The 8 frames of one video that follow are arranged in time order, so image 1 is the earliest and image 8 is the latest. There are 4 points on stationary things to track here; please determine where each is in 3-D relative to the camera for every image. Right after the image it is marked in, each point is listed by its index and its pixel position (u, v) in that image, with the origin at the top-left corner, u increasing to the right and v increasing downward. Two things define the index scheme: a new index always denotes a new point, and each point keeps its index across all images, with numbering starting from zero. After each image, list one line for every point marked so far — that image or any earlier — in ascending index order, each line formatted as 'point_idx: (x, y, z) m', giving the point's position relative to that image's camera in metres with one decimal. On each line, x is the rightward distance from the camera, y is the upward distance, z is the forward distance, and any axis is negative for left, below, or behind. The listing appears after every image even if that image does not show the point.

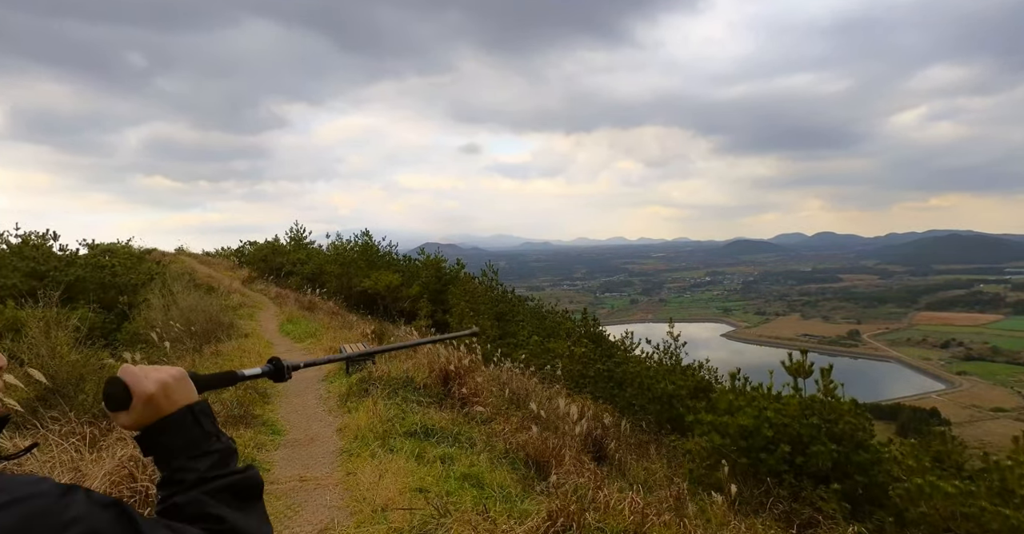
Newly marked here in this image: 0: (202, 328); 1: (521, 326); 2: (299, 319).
0: (-5.8, -1.1, +12.1) m
1: (+0.3, -1.8, +19.4) m
2: (-5.5, -1.3, +16.6) m
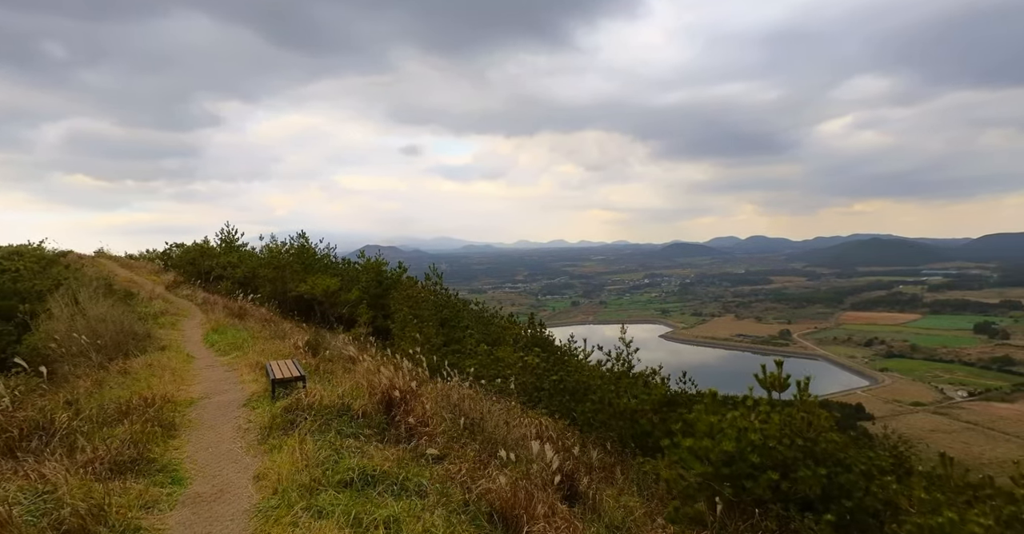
0: (-6.7, -1.2, +10.7) m
1: (-1.3, -2.0, +18.5) m
2: (-6.8, -1.4, +15.3) m
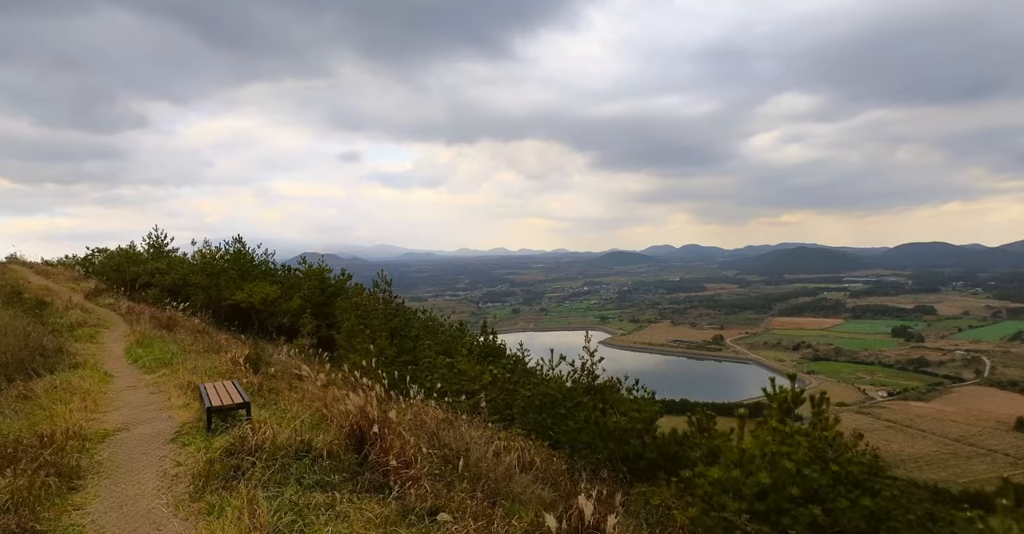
0: (-7.2, -1.3, +9.2) m
1: (-2.5, -2.1, +17.4) m
2: (-7.7, -1.6, +13.7) m
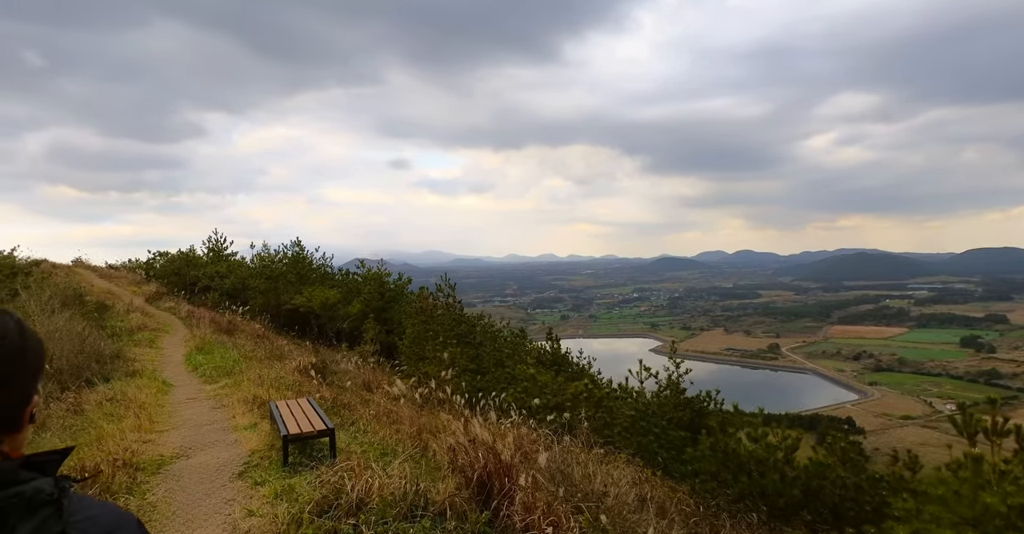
0: (-5.9, -1.3, +8.5) m
1: (-0.6, -2.2, +16.4) m
2: (-6.1, -1.6, +13.0) m
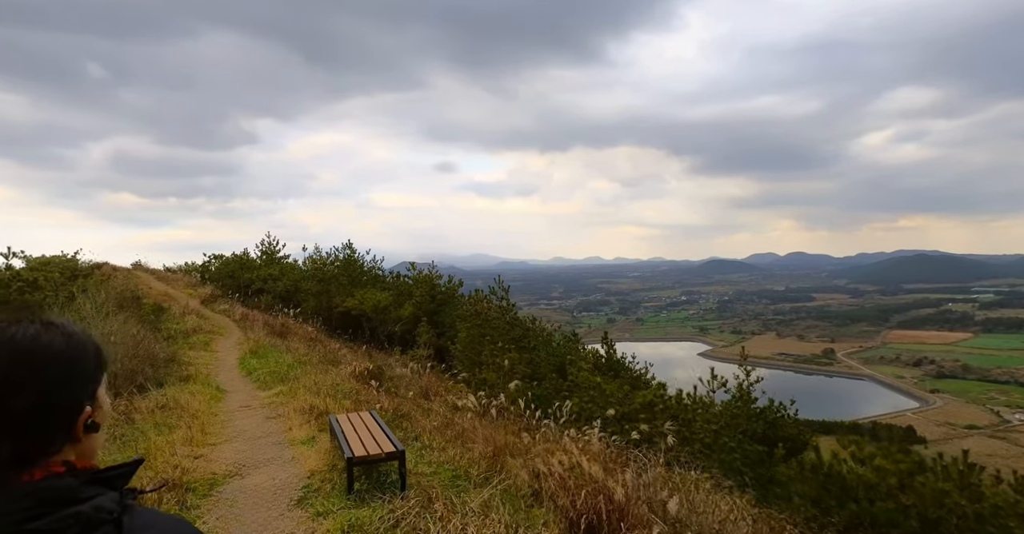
0: (-5.0, -1.3, +8.3) m
1: (+0.8, -2.2, +15.7) m
2: (-4.9, -1.6, +12.7) m
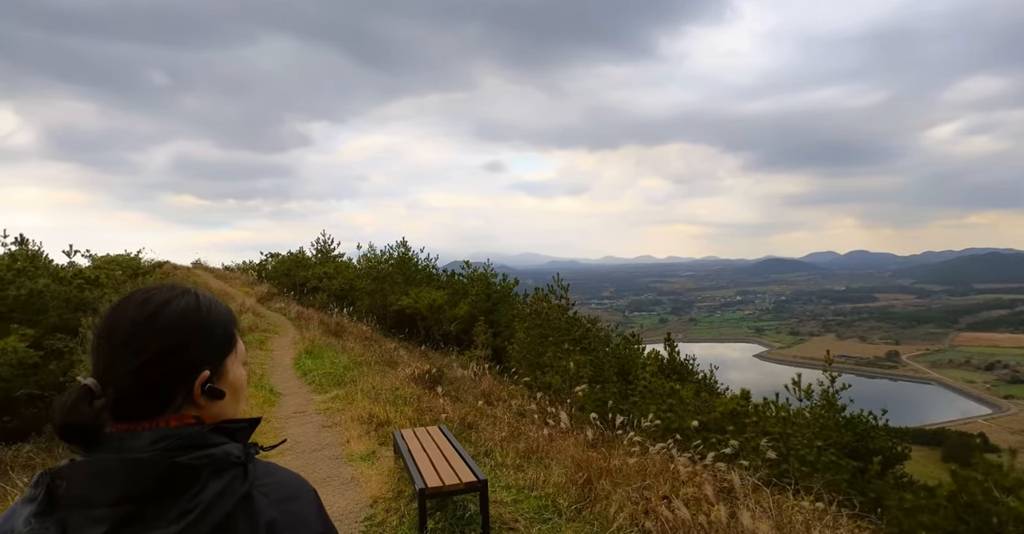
0: (-4.1, -1.2, +7.9) m
1: (+2.2, -2.2, +14.9) m
2: (-3.7, -1.6, +12.3) m
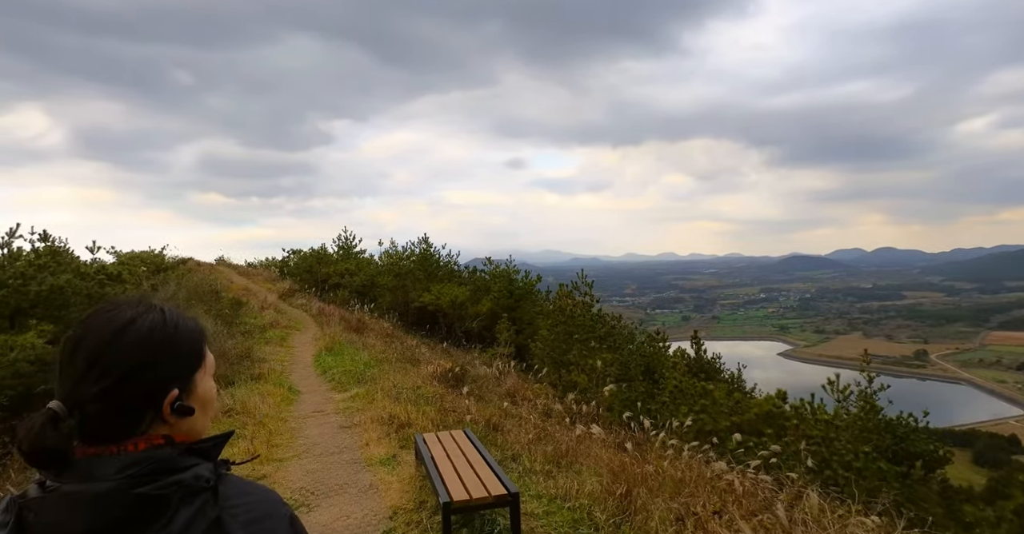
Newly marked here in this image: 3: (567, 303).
0: (-3.8, -1.2, +7.7) m
1: (+2.8, -2.1, +14.5) m
2: (-3.2, -1.5, +12.1) m
3: (+1.4, -0.9, +16.6) m
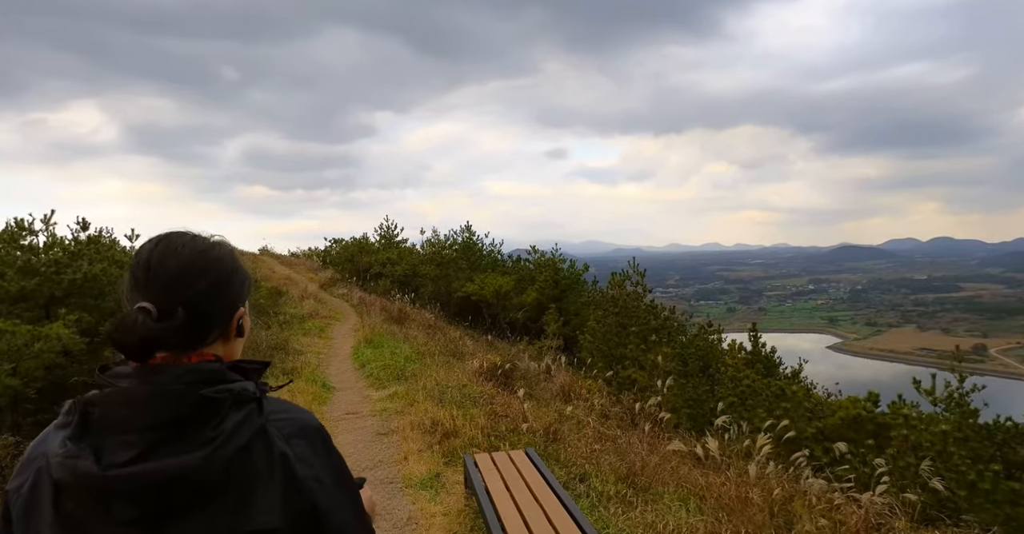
0: (-3.2, -1.0, +7.0) m
1: (+3.8, -1.8, +13.4) m
2: (-2.3, -1.2, +11.5) m
3: (+2.6, -0.6, +15.6) m
